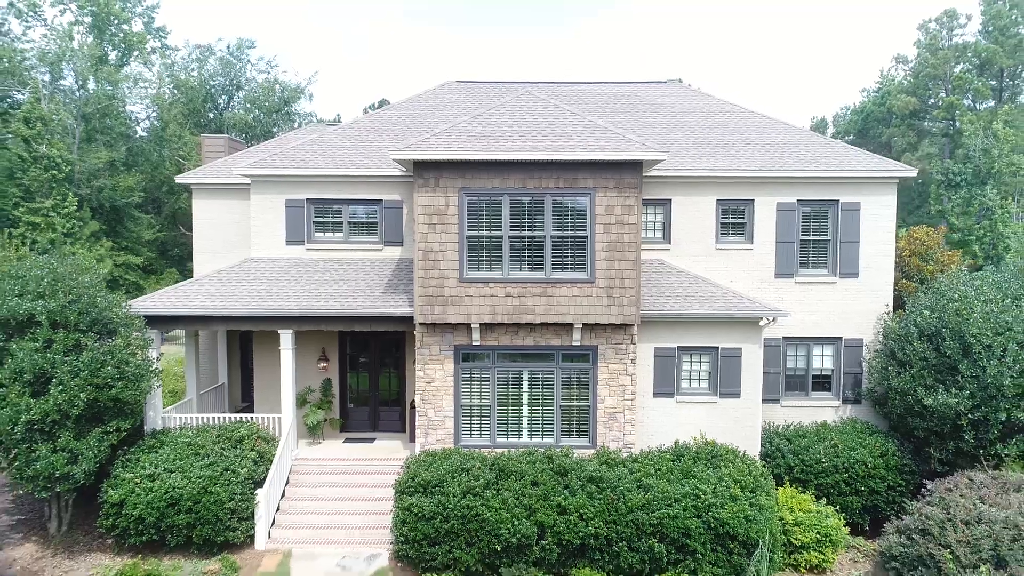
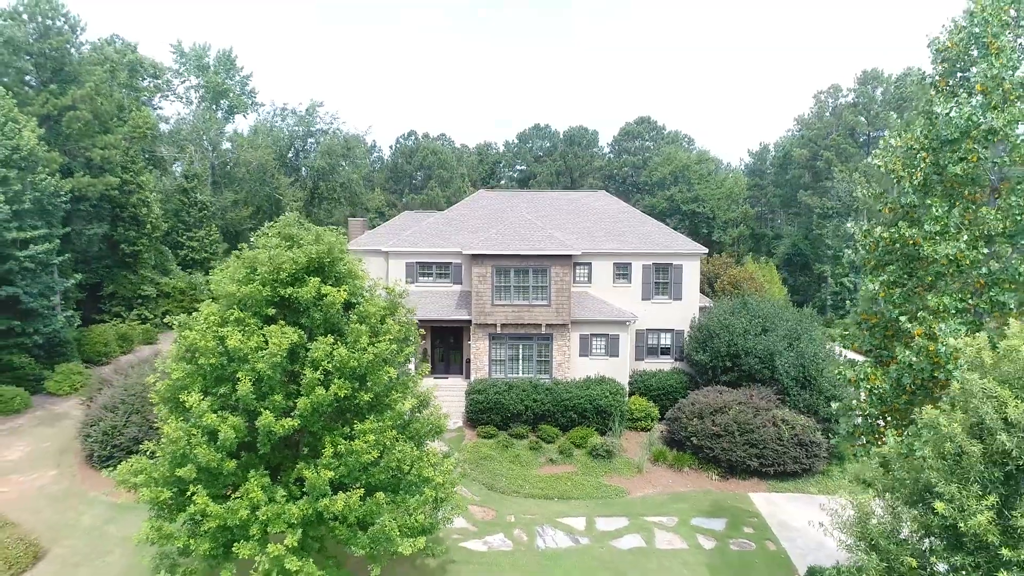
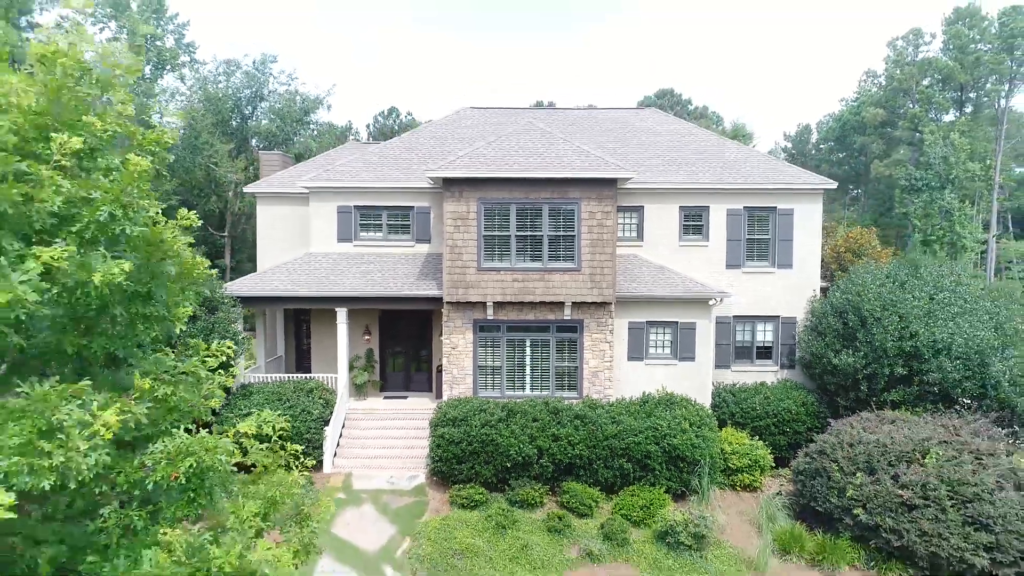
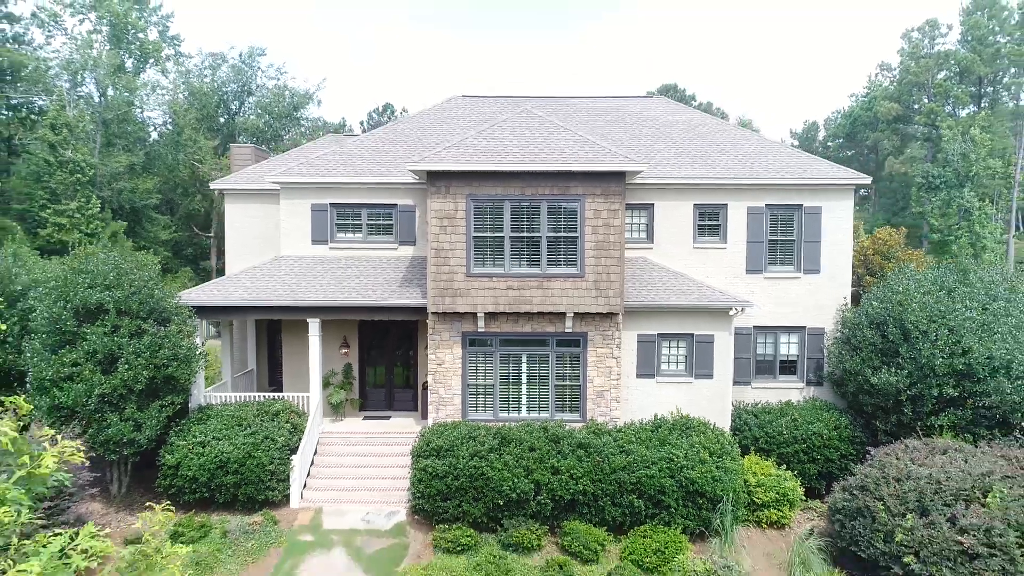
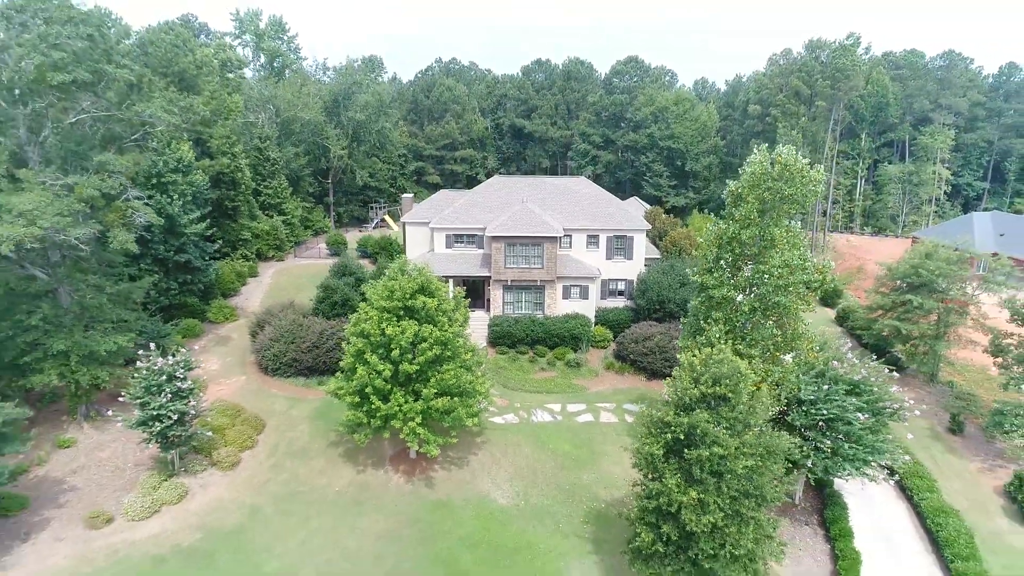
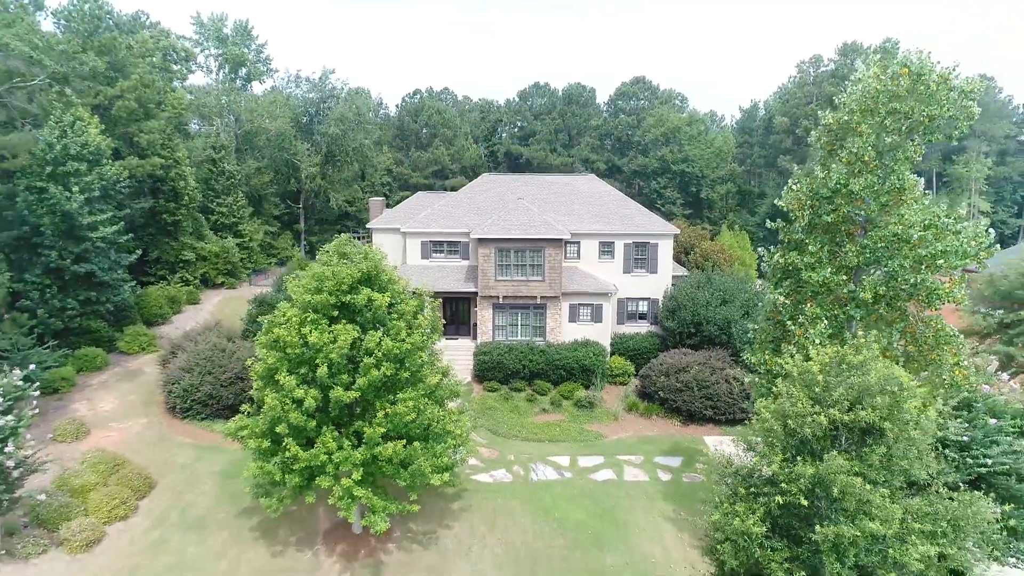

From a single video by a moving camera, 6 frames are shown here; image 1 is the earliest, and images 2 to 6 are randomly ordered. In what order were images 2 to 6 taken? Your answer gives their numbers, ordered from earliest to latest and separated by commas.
4, 3, 2, 6, 5
